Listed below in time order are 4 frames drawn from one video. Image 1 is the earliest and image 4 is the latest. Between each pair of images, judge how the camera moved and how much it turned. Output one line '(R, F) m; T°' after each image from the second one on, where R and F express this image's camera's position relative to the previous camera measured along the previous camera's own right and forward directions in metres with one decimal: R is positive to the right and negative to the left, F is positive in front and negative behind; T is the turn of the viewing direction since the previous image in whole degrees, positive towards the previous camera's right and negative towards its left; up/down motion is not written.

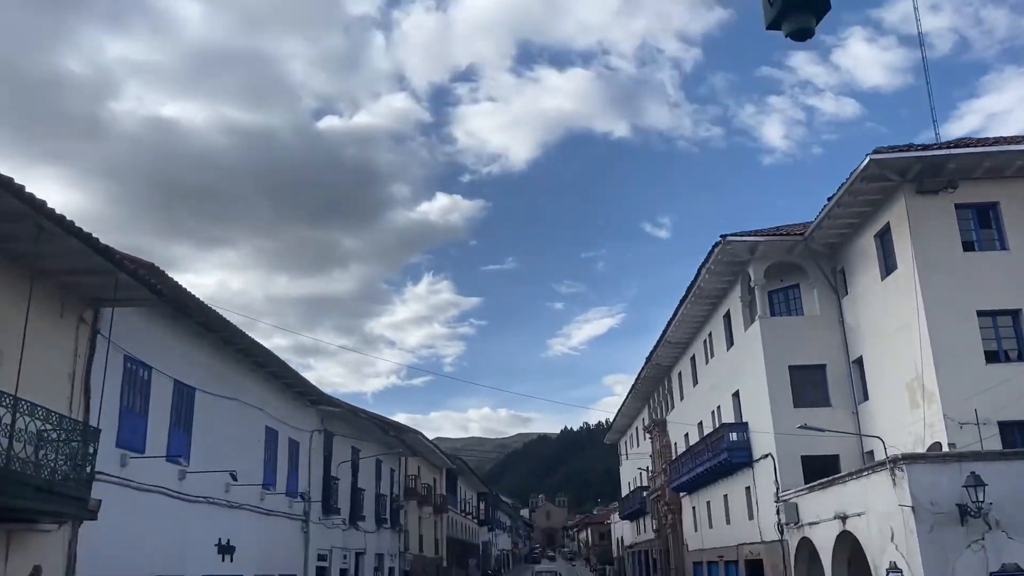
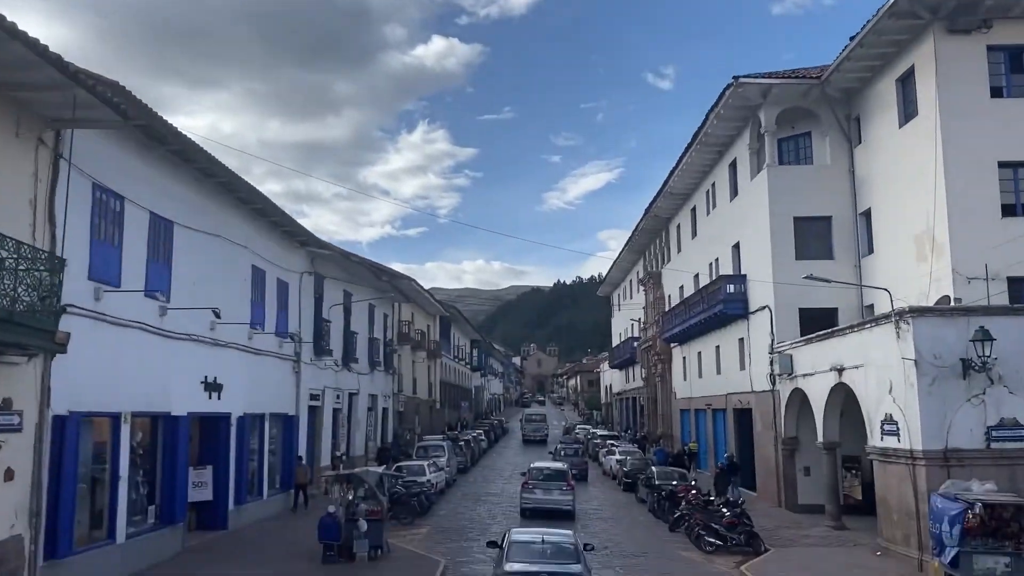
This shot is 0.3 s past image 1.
(0.0, +0.9) m; 0°
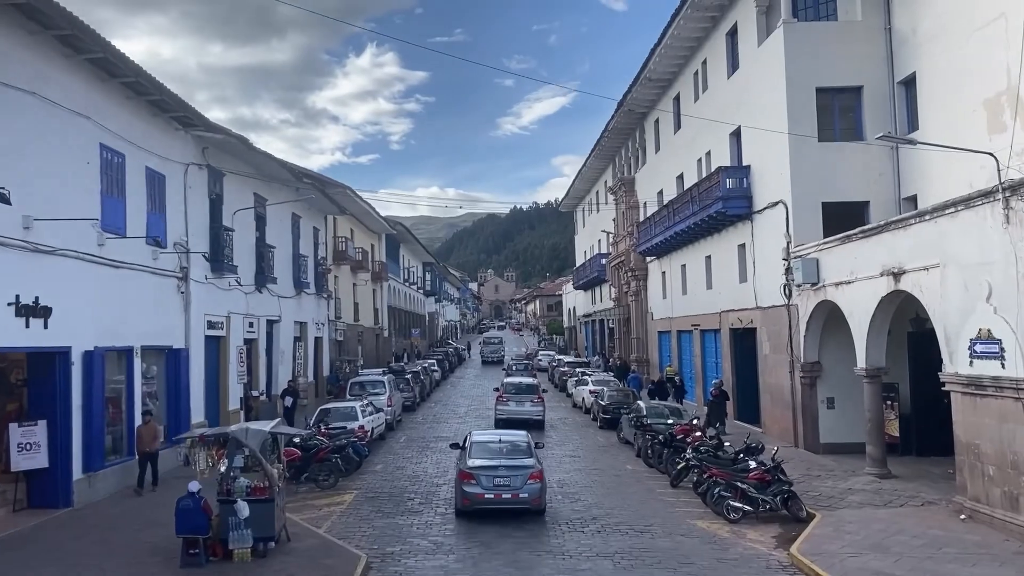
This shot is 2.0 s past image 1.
(+0.1, +5.4) m; +3°
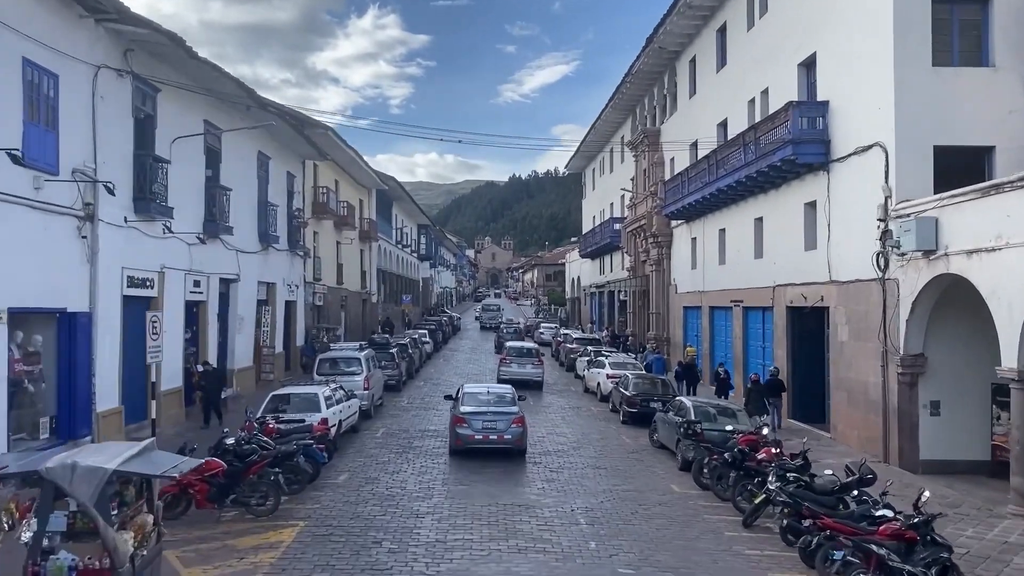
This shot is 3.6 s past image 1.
(-0.3, +4.8) m; 0°
